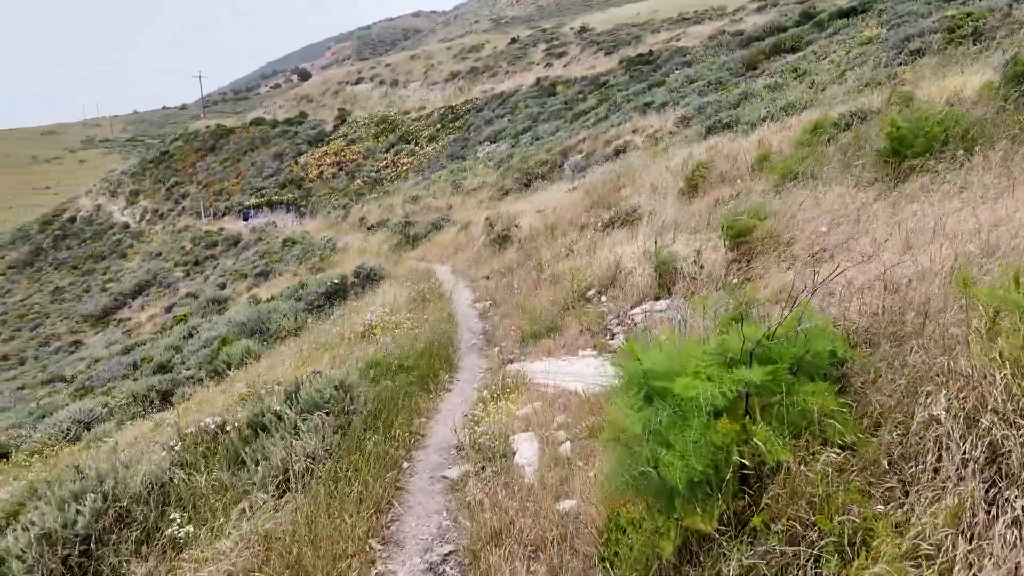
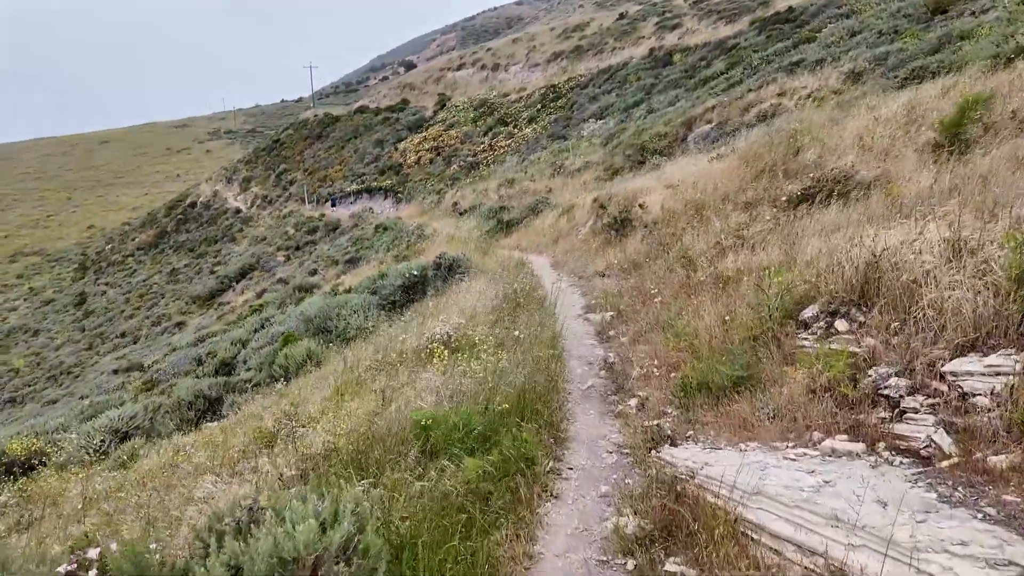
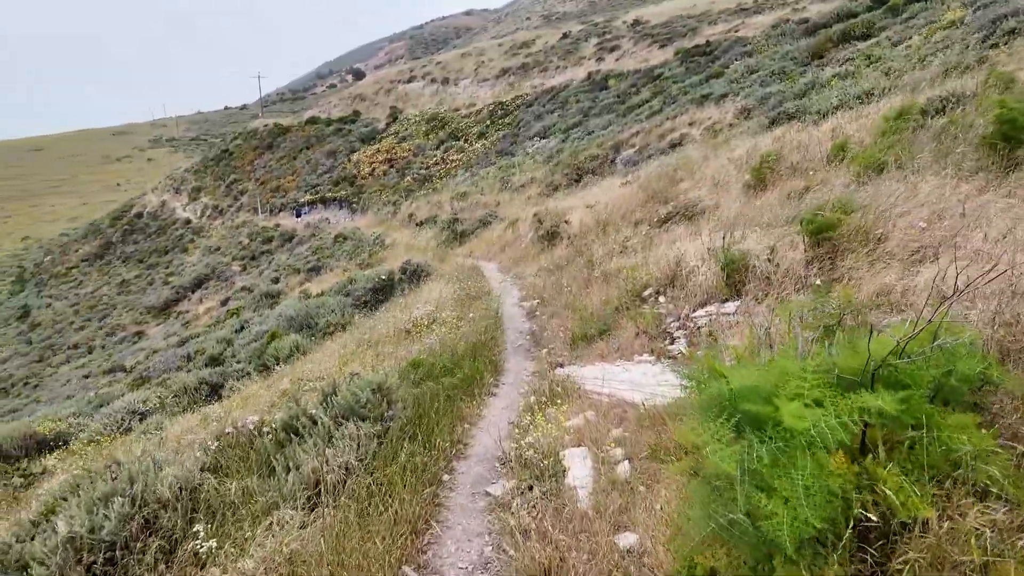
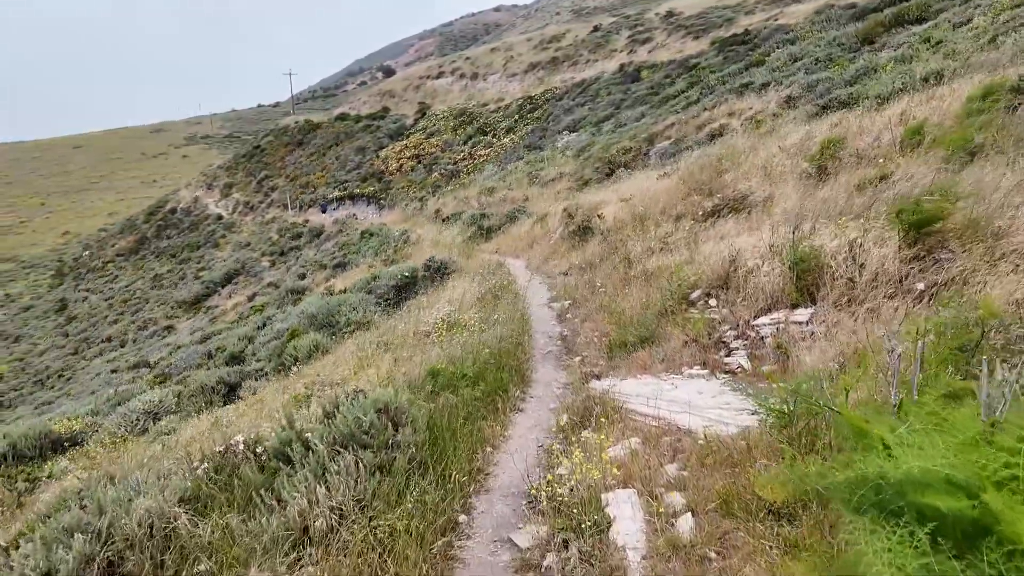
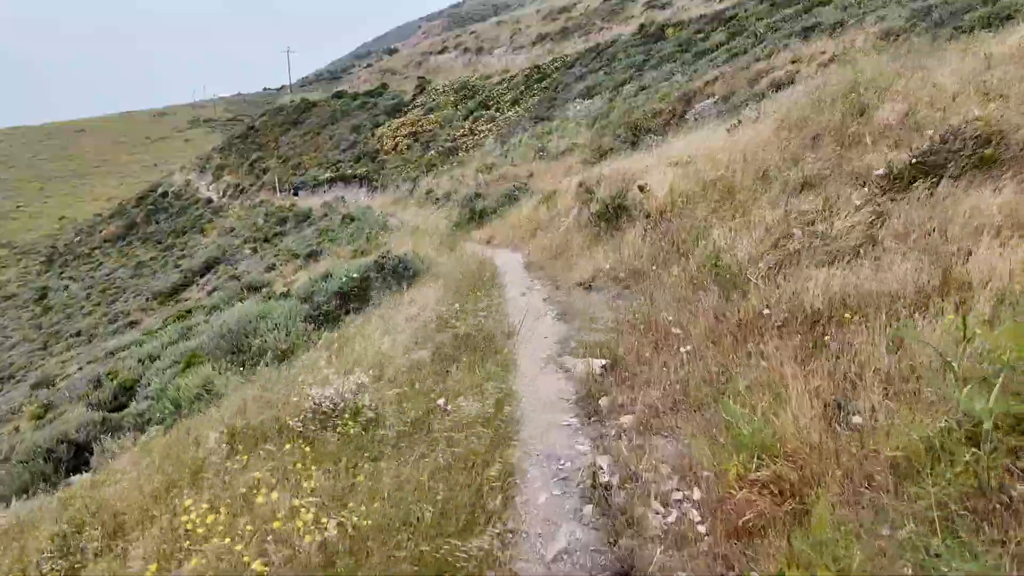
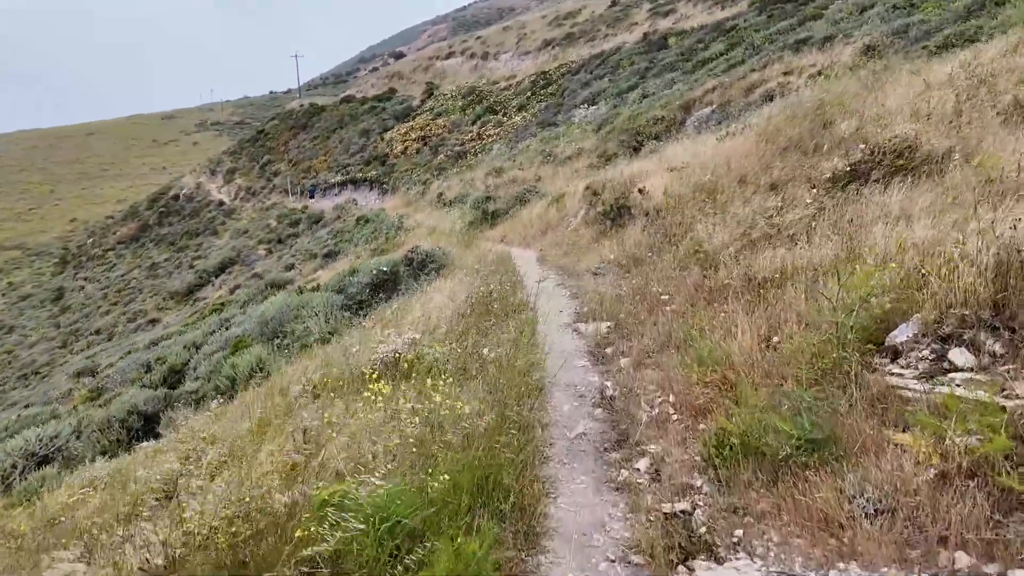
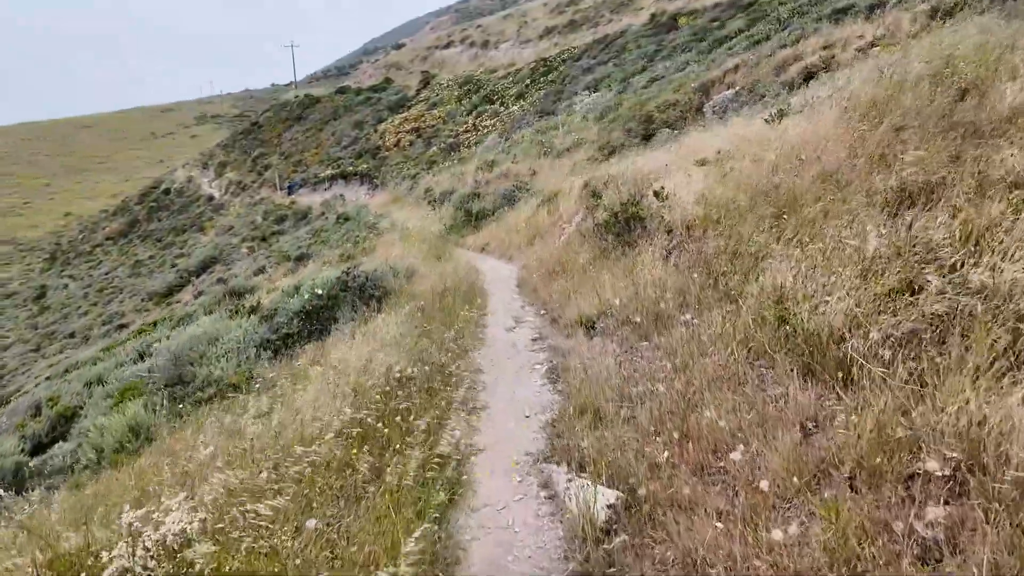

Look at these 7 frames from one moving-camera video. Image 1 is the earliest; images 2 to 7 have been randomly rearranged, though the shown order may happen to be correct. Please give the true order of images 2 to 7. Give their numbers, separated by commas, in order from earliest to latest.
3, 4, 2, 6, 5, 7
